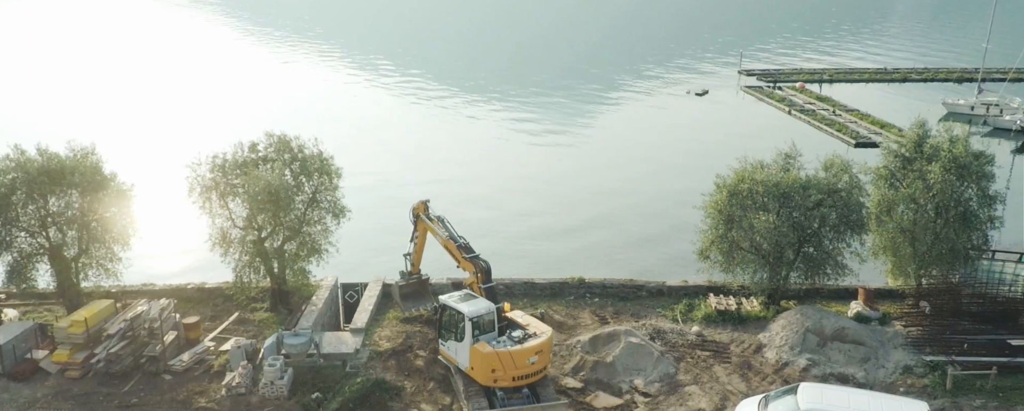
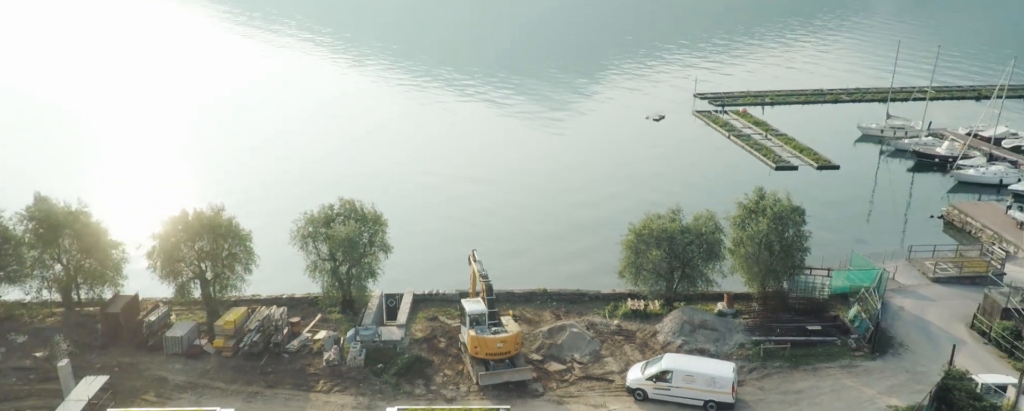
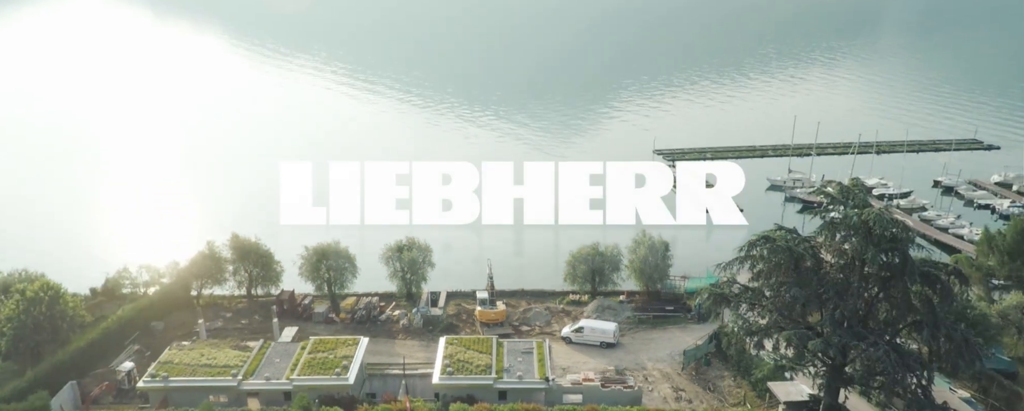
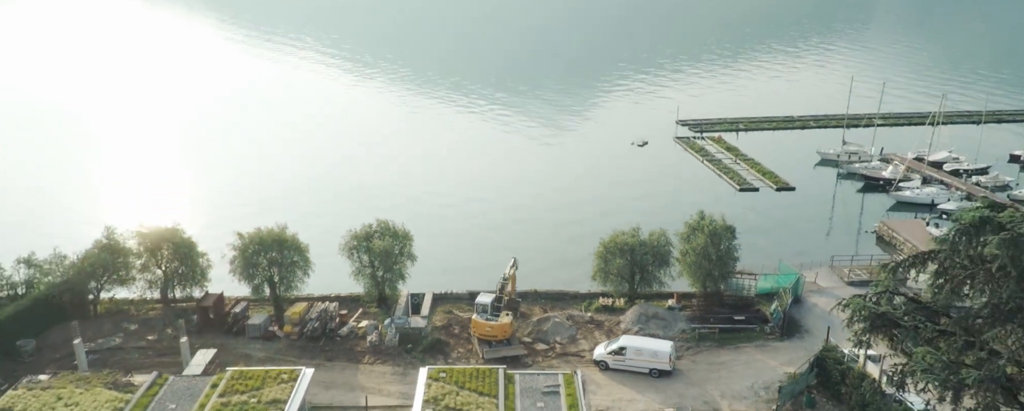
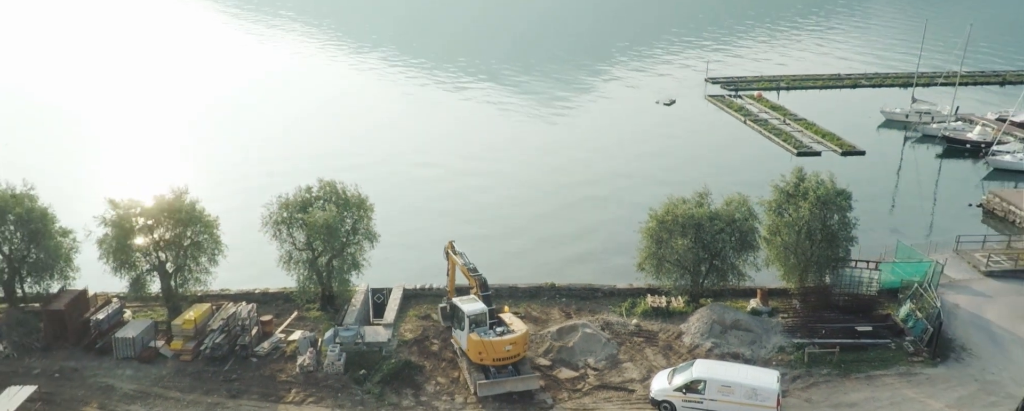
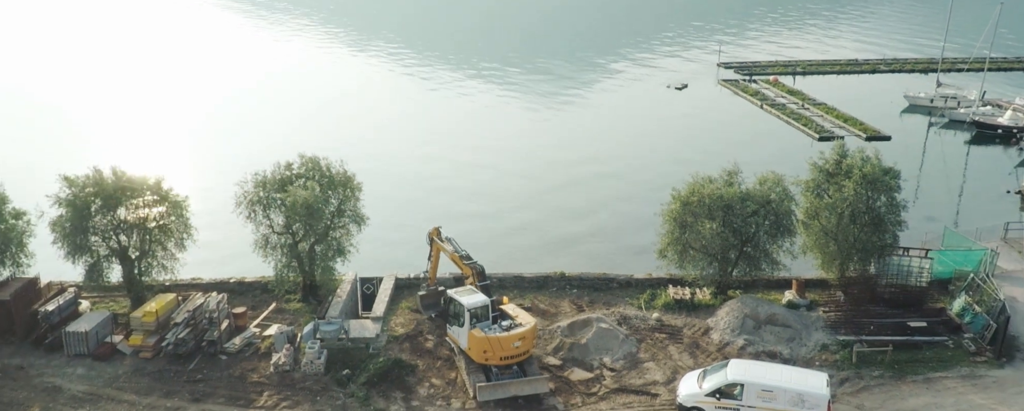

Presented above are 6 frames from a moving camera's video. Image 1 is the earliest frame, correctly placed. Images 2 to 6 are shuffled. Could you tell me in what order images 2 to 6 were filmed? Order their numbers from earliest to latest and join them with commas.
6, 5, 2, 4, 3
